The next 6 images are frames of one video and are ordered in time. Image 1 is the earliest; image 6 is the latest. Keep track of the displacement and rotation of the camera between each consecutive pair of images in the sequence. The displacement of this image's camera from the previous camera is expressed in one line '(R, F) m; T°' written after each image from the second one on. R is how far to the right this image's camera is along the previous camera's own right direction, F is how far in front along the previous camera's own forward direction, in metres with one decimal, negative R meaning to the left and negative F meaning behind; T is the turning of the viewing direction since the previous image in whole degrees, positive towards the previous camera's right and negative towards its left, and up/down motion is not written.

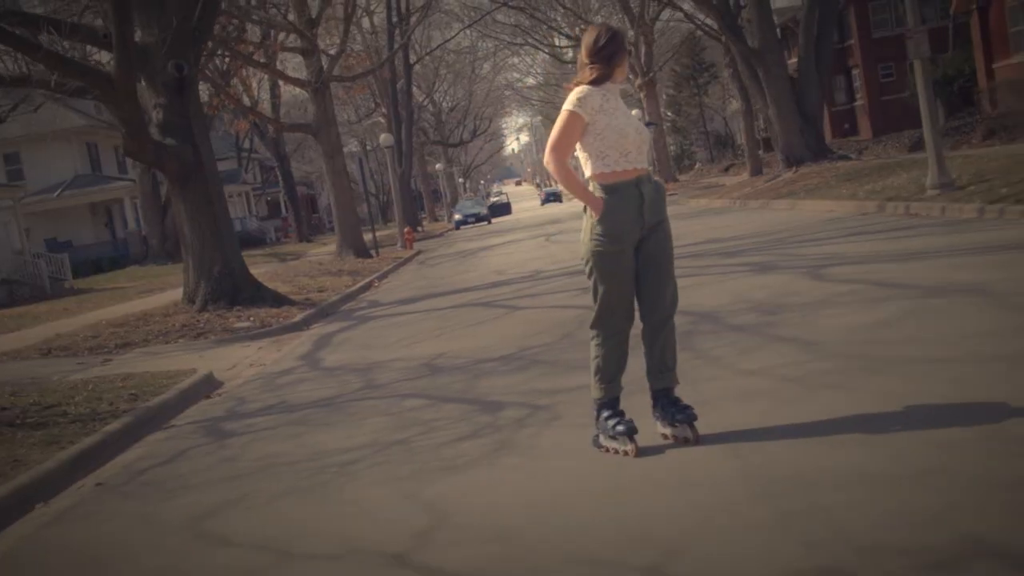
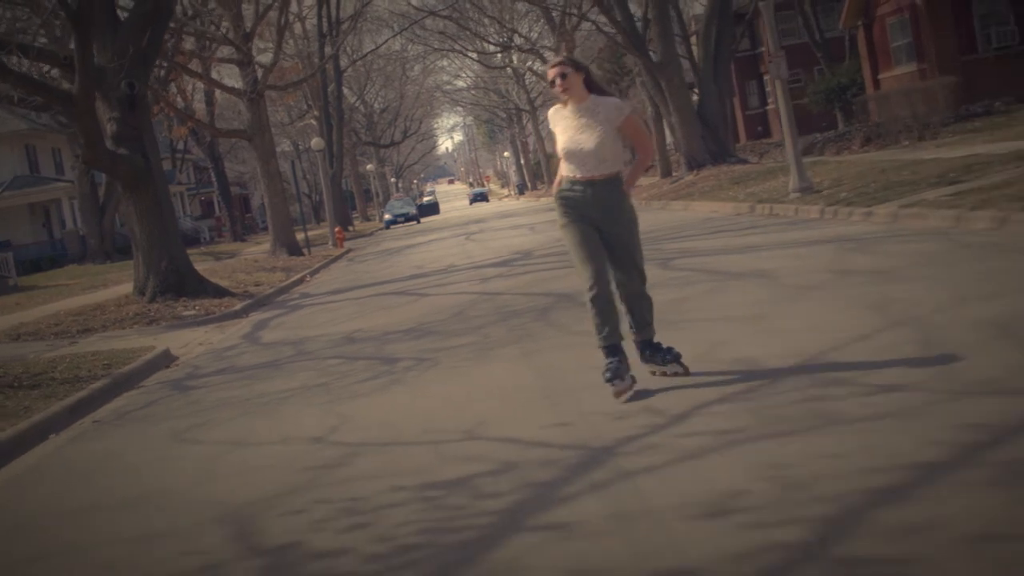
(+0.3, -2.5) m; +3°
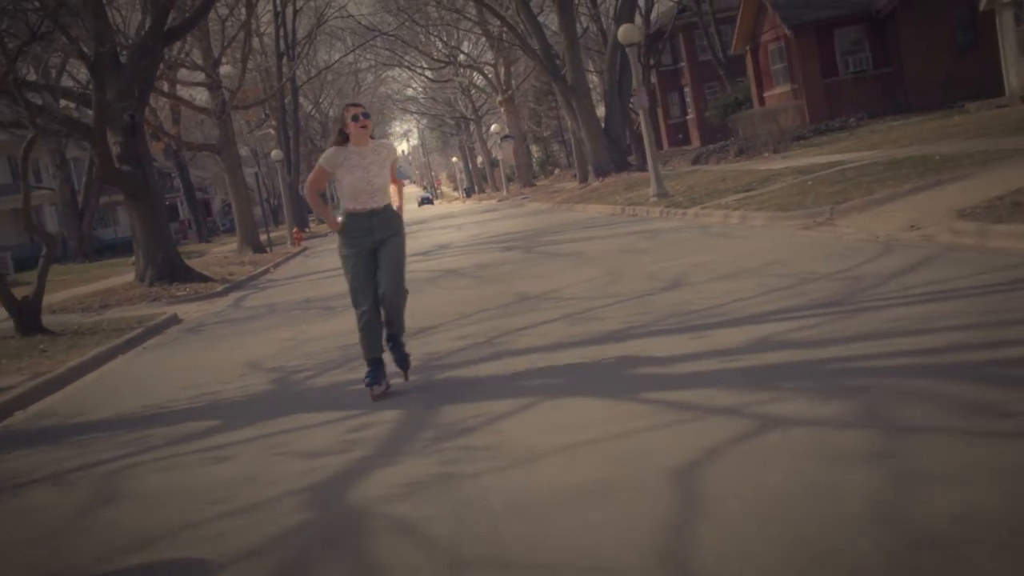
(+0.7, -5.6) m; +2°
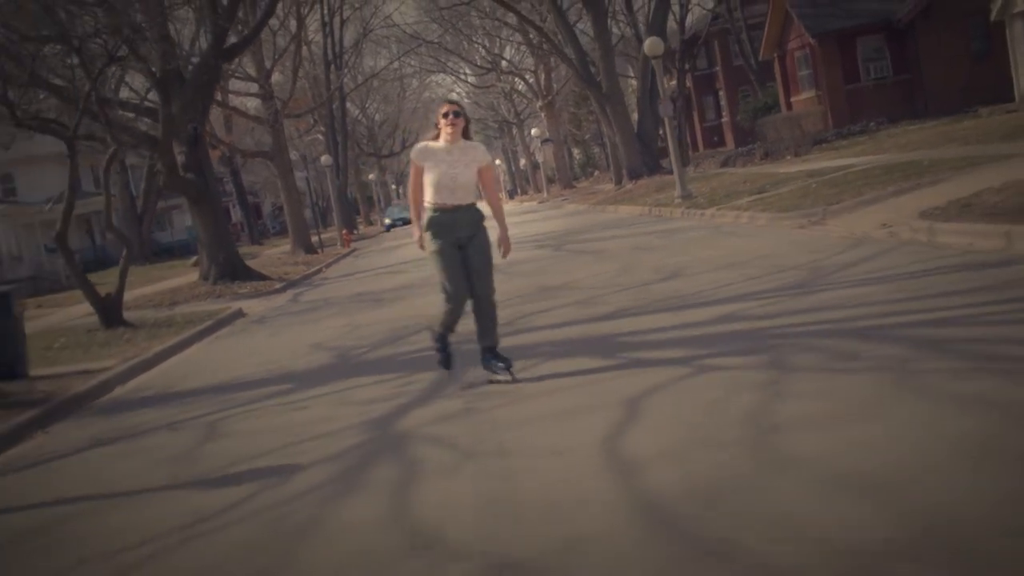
(+0.2, -1.9) m; -2°
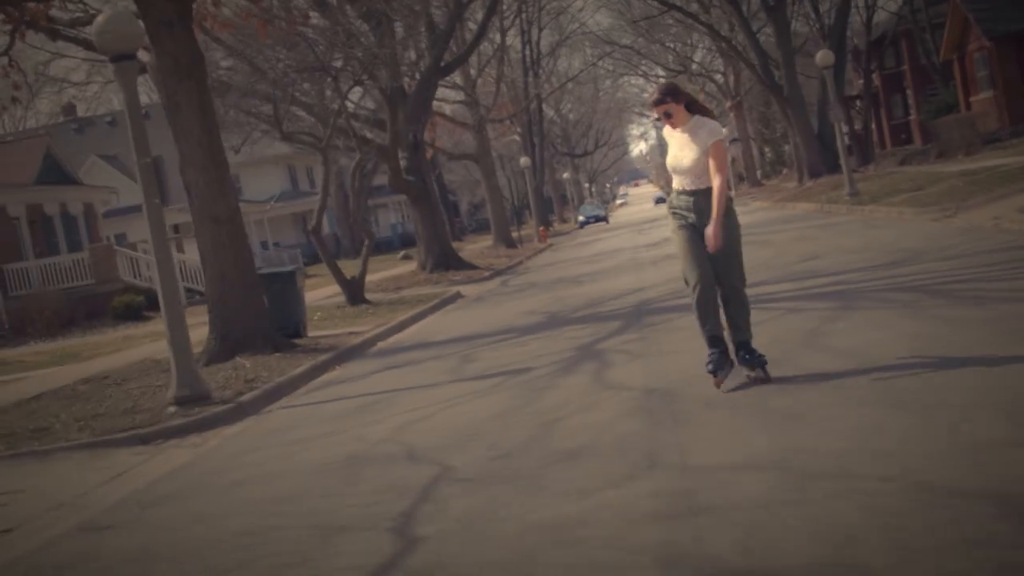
(+0.3, -3.6) m; -8°
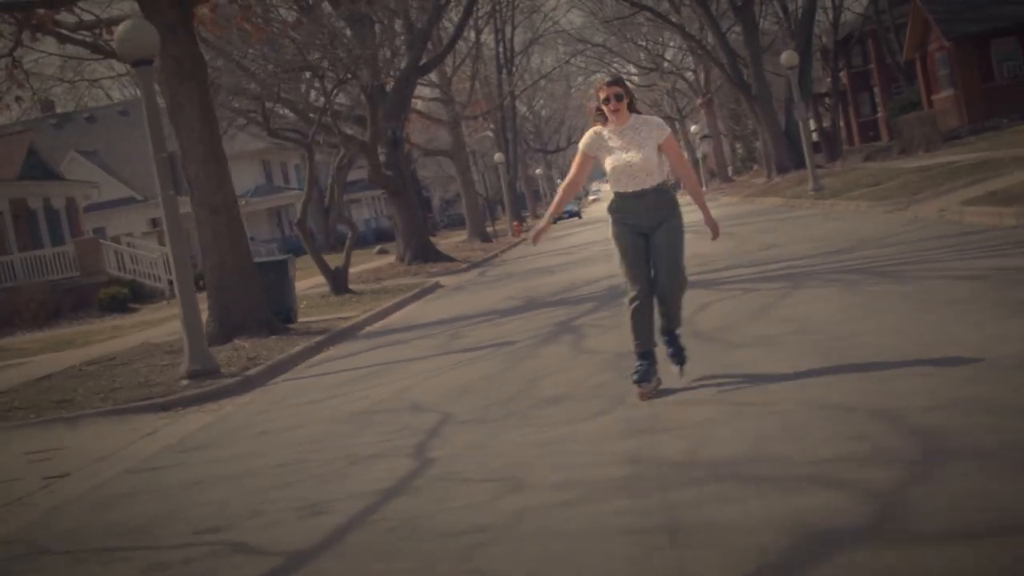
(-0.1, -1.1) m; +1°
